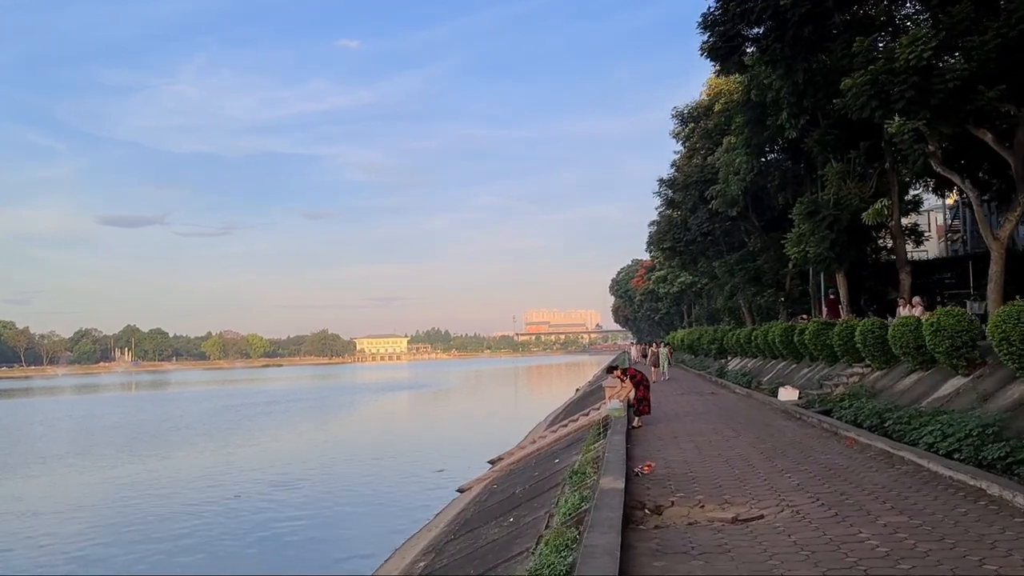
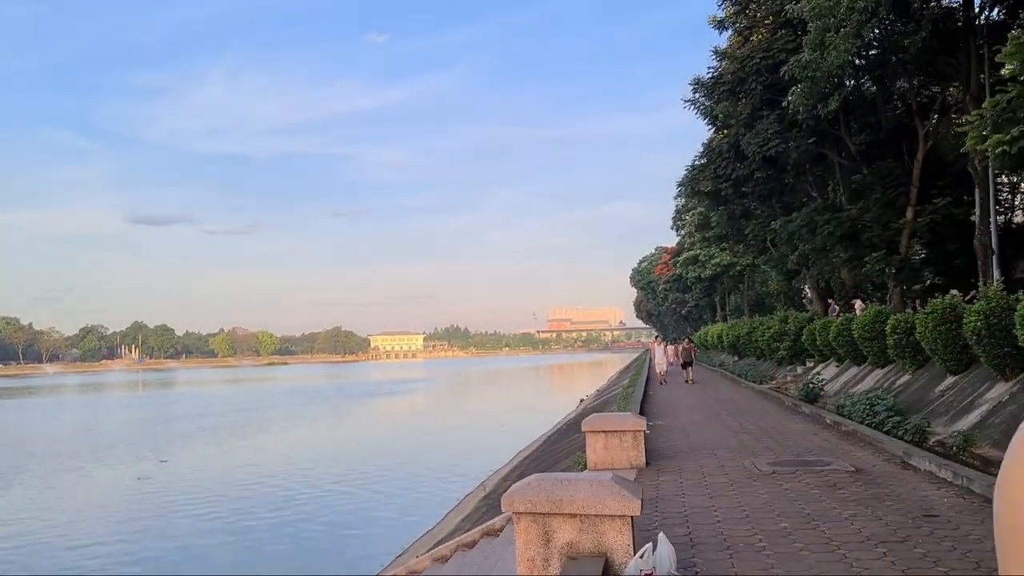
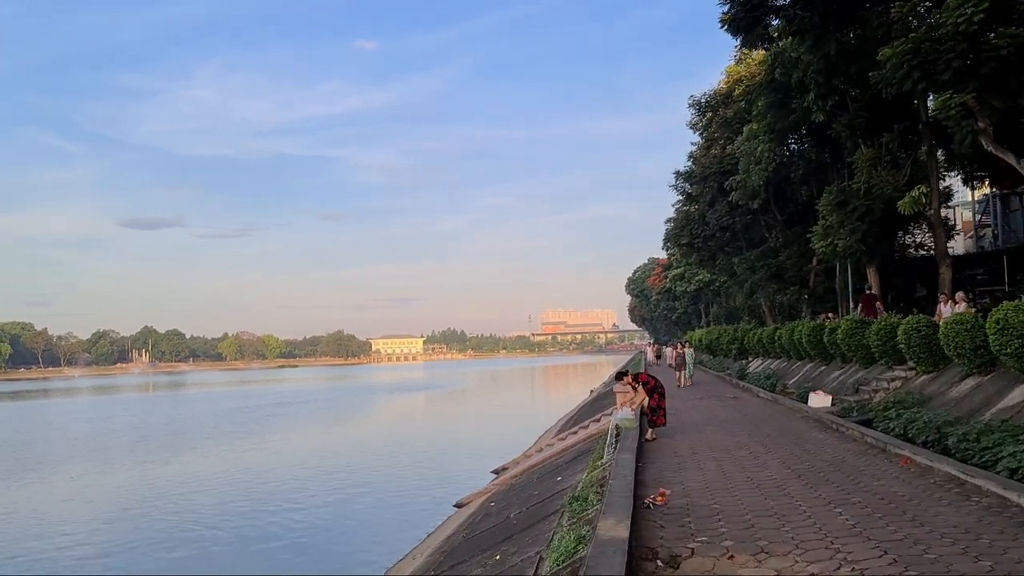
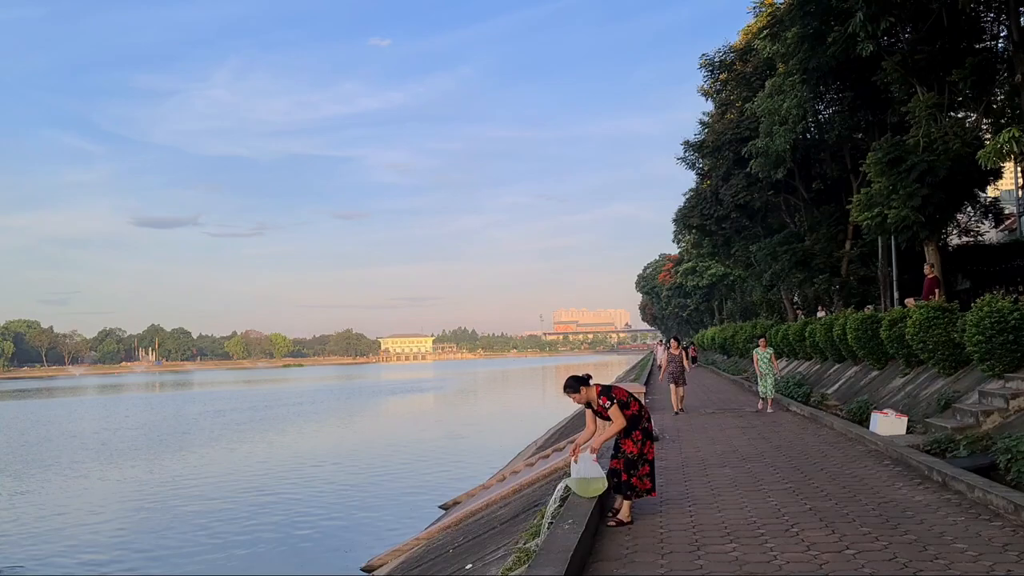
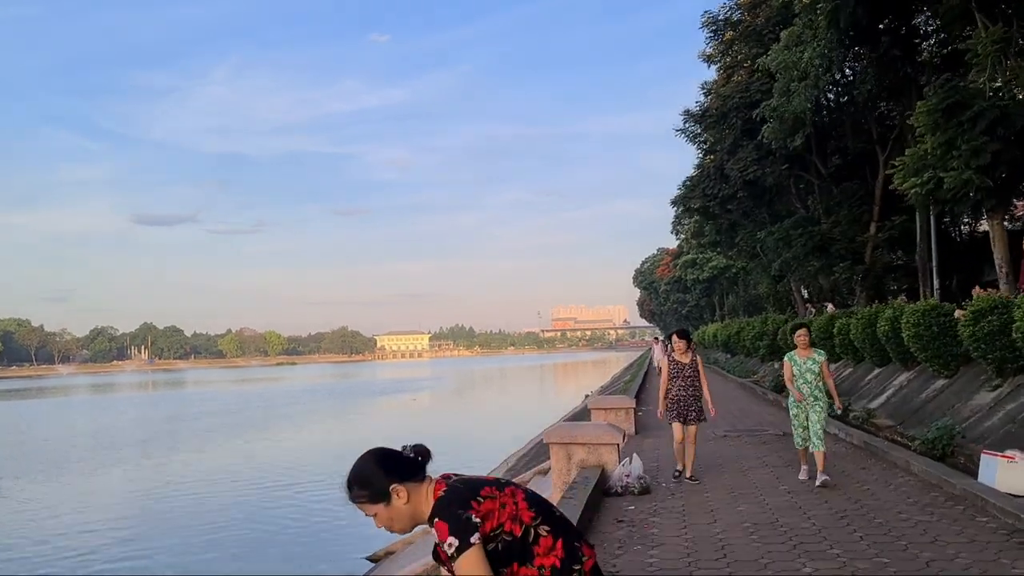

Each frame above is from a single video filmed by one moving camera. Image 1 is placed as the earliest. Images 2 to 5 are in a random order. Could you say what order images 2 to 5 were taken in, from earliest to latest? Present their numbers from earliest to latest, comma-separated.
3, 4, 5, 2
